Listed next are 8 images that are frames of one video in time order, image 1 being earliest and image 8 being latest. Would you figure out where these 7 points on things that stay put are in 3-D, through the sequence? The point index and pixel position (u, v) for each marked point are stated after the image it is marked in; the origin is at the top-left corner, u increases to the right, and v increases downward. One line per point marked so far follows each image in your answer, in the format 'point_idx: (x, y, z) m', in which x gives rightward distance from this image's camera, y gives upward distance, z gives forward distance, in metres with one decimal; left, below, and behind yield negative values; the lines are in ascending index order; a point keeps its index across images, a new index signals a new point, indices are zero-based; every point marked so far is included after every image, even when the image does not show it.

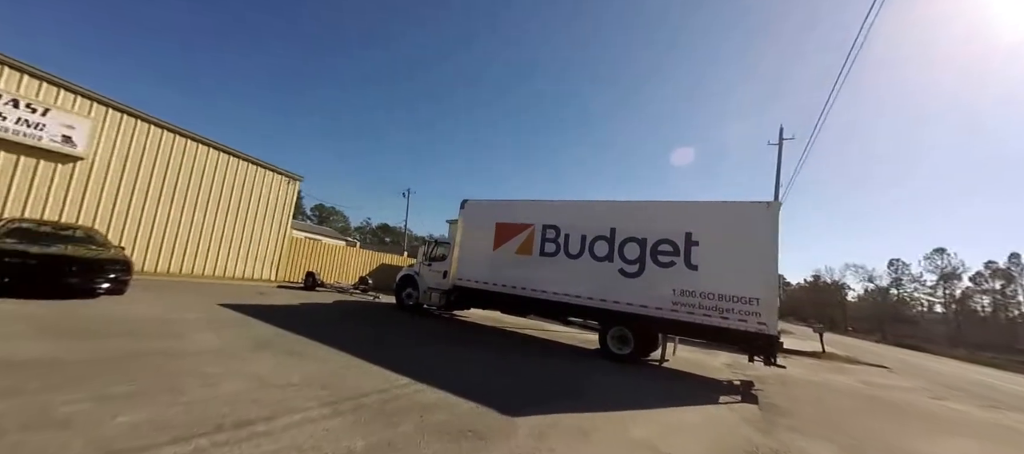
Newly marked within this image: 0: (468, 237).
0: (-1.4, -0.3, +11.0) m
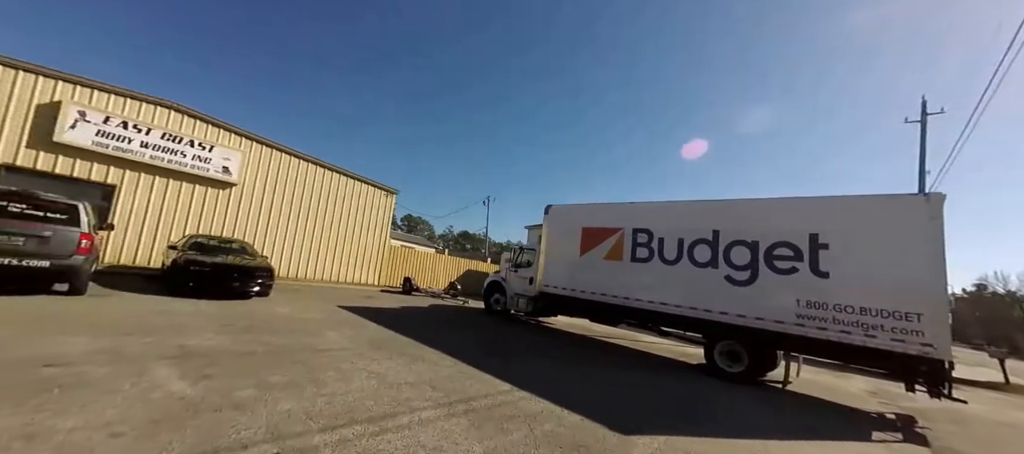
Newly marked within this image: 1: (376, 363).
0: (+1.3, -0.5, +10.9) m
1: (-2.1, -2.1, +5.3) m
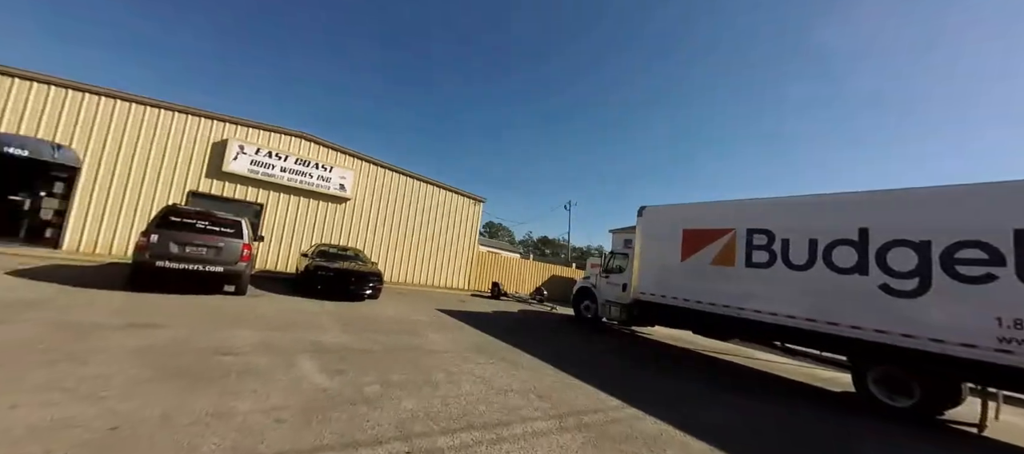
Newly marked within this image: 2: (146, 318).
0: (+4.1, -0.6, +10.1) m
1: (-0.5, -2.2, +5.3) m
2: (-5.0, -1.2, +4.7) m
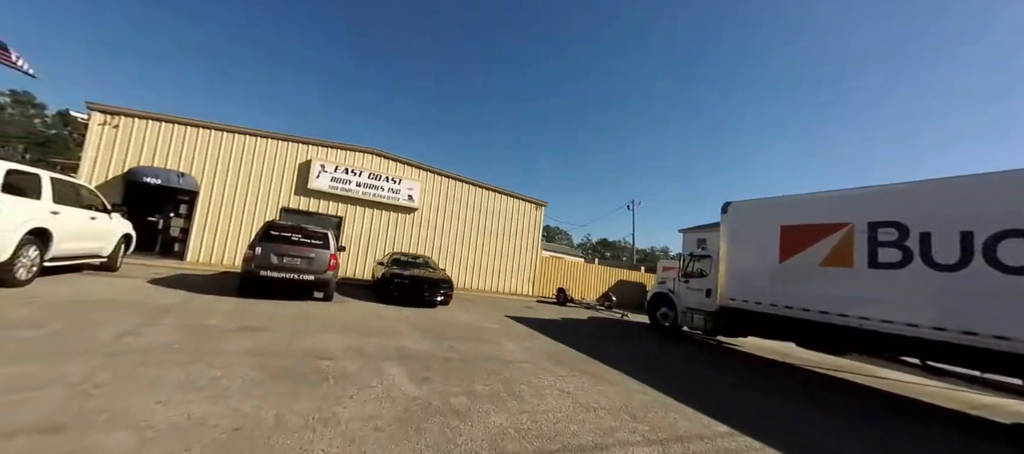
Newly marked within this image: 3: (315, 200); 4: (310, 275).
0: (+5.9, -0.6, +9.0) m
1: (+0.8, -2.2, +5.0) m
2: (-3.8, -1.4, +5.1) m
3: (-7.3, +1.0, +12.8) m
4: (-4.1, -1.0, +7.0) m
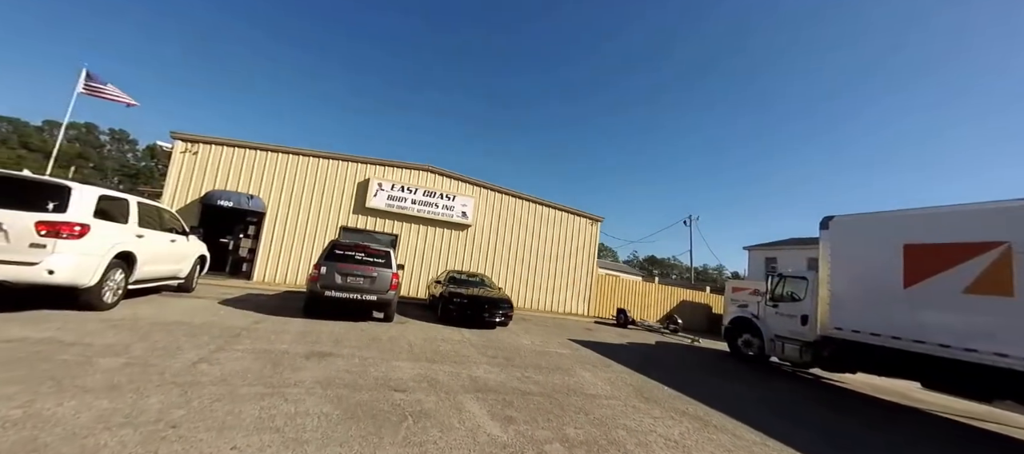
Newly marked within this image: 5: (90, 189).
0: (+7.4, -0.8, +7.8) m
1: (+1.9, -2.4, +4.2) m
2: (-2.7, -1.7, +4.9) m
3: (-5.3, +0.3, +13.0) m
4: (-2.8, -1.4, +6.8) m
5: (-5.8, +0.5, +4.7) m
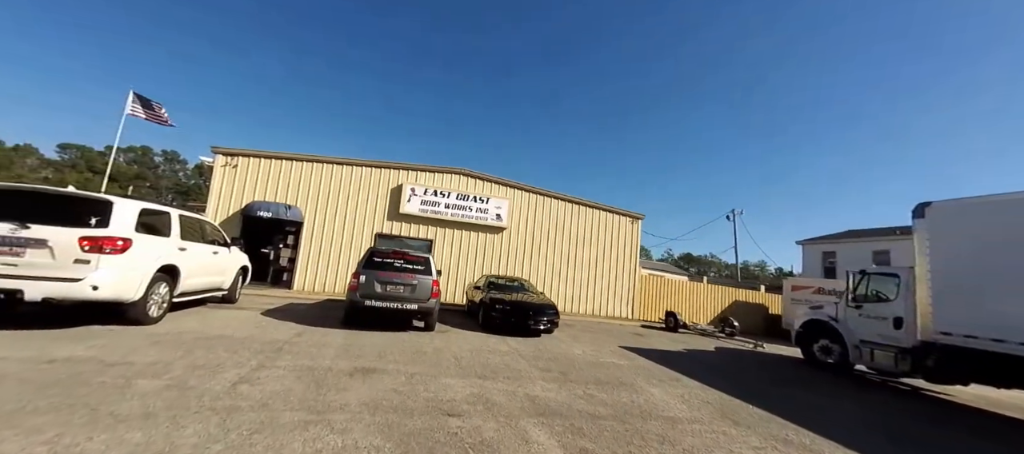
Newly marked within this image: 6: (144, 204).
0: (+8.4, -0.6, +6.6) m
1: (+2.6, -2.3, +3.5) m
2: (-1.9, -1.8, +4.5) m
3: (-4.0, +0.1, +12.8) m
4: (-1.9, -1.4, +6.4) m
5: (-5.1, +0.4, +4.6) m
6: (-5.2, +0.3, +4.8) m
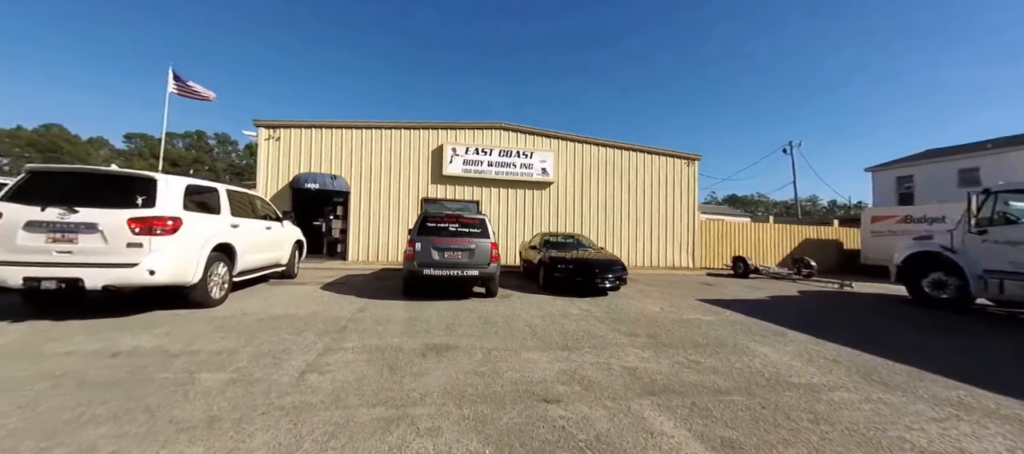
0: (+9.4, +0.9, +4.9) m
1: (+3.6, -1.7, +2.7) m
2: (-0.9, -1.3, +4.0) m
3: (-2.3, +1.4, +12.3) m
4: (-0.7, -0.7, +5.9) m
5: (-4.2, +0.6, +4.2) m
6: (-4.3, +0.6, +4.5) m
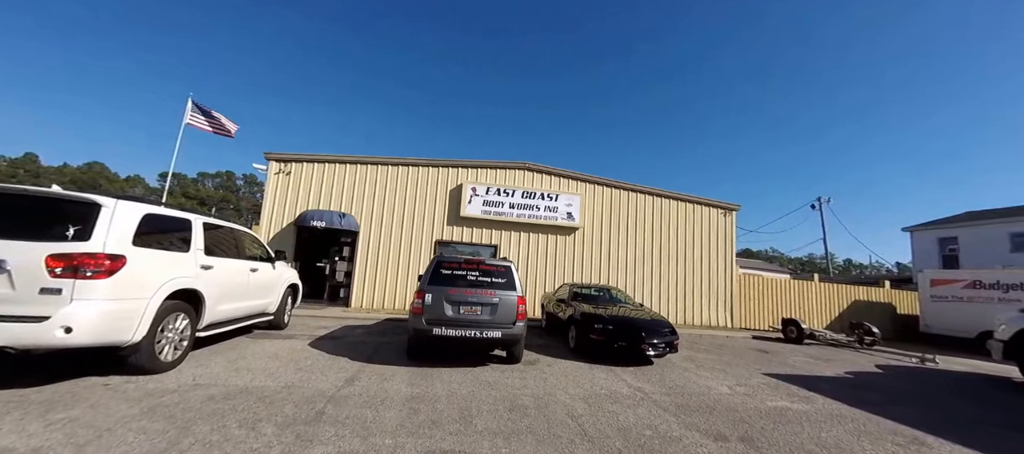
0: (+9.9, +0.1, +3.5) m
1: (+3.8, -2.0, +1.2) m
2: (-0.5, -1.7, +2.8) m
3: (-1.5, 0.0, +11.4) m
4: (-0.2, -1.4, +4.7) m
5: (-3.8, +0.2, +3.4) m
6: (-3.8, +0.2, +3.6) m
